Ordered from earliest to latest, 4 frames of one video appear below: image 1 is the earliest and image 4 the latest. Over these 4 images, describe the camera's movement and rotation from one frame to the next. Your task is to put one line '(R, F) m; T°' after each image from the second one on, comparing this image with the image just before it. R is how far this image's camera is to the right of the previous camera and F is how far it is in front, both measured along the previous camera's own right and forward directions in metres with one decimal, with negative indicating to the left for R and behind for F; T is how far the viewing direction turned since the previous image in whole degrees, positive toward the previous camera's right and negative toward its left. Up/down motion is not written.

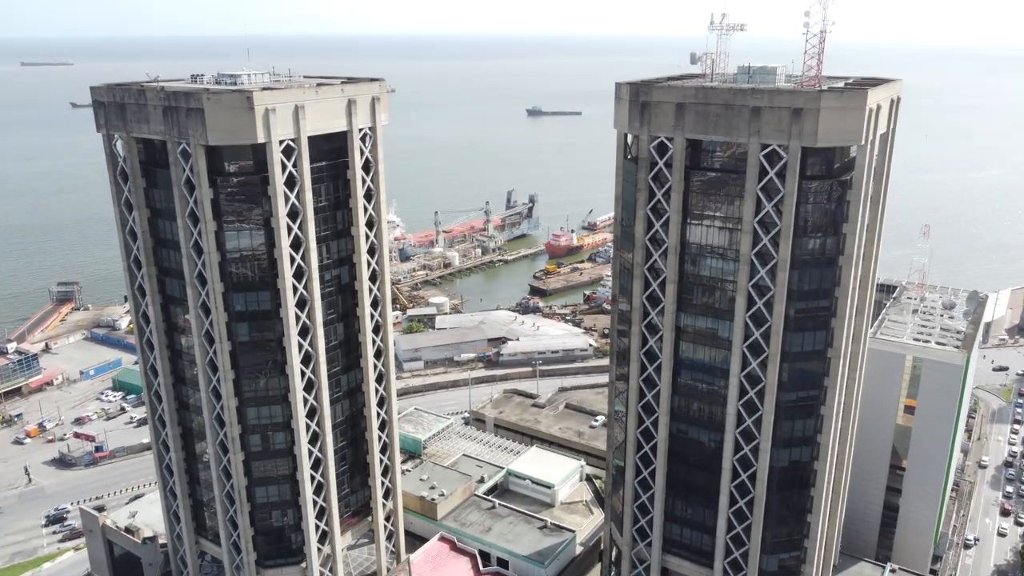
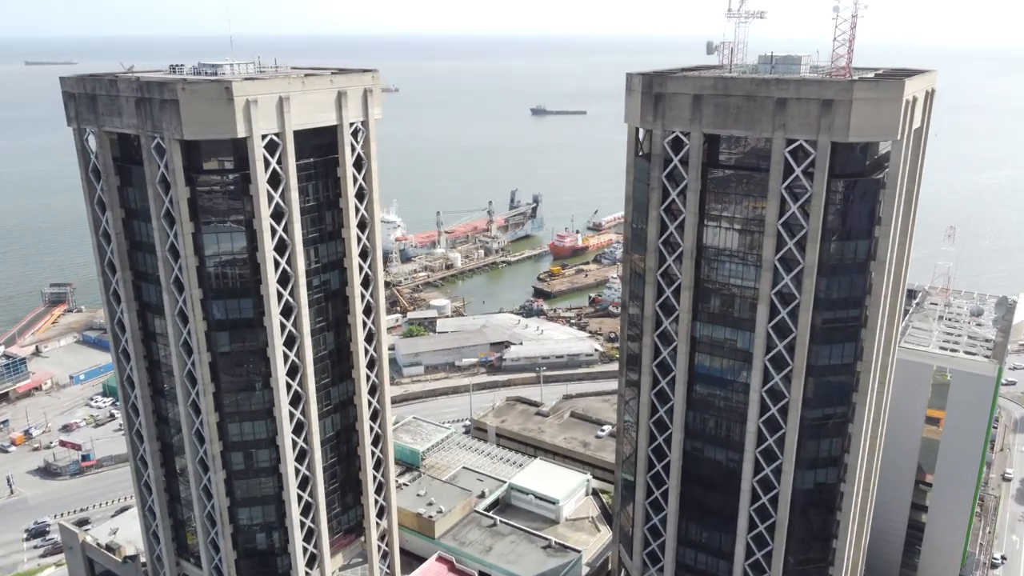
(+0.2, +5.0) m; 0°
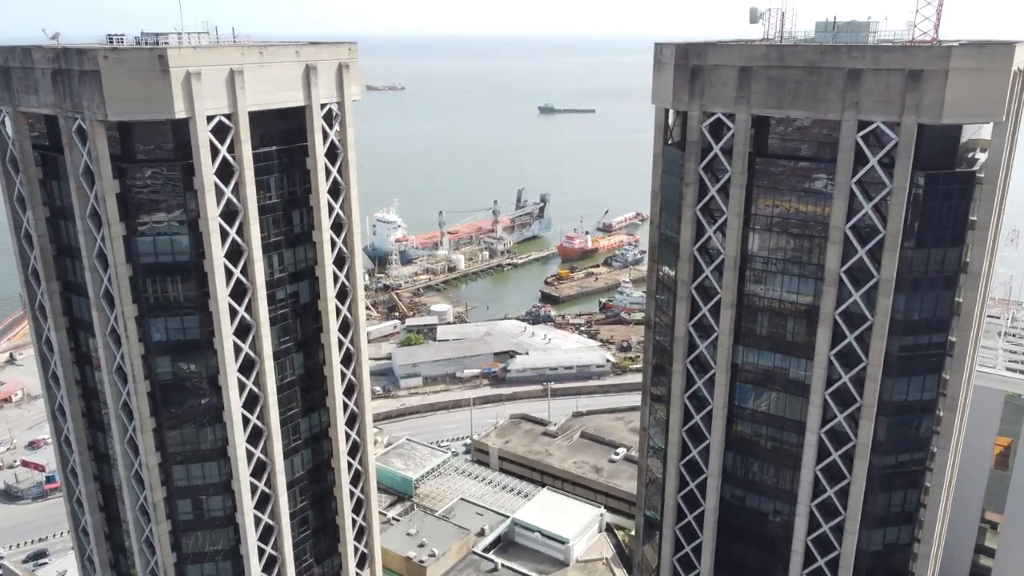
(+0.3, +10.9) m; -1°
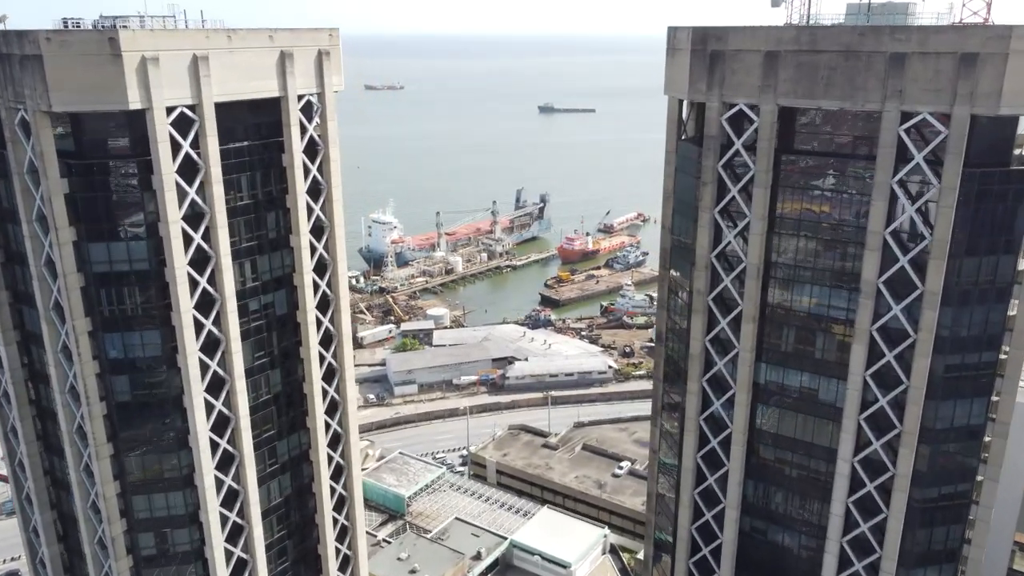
(+0.1, +5.1) m; 0°
